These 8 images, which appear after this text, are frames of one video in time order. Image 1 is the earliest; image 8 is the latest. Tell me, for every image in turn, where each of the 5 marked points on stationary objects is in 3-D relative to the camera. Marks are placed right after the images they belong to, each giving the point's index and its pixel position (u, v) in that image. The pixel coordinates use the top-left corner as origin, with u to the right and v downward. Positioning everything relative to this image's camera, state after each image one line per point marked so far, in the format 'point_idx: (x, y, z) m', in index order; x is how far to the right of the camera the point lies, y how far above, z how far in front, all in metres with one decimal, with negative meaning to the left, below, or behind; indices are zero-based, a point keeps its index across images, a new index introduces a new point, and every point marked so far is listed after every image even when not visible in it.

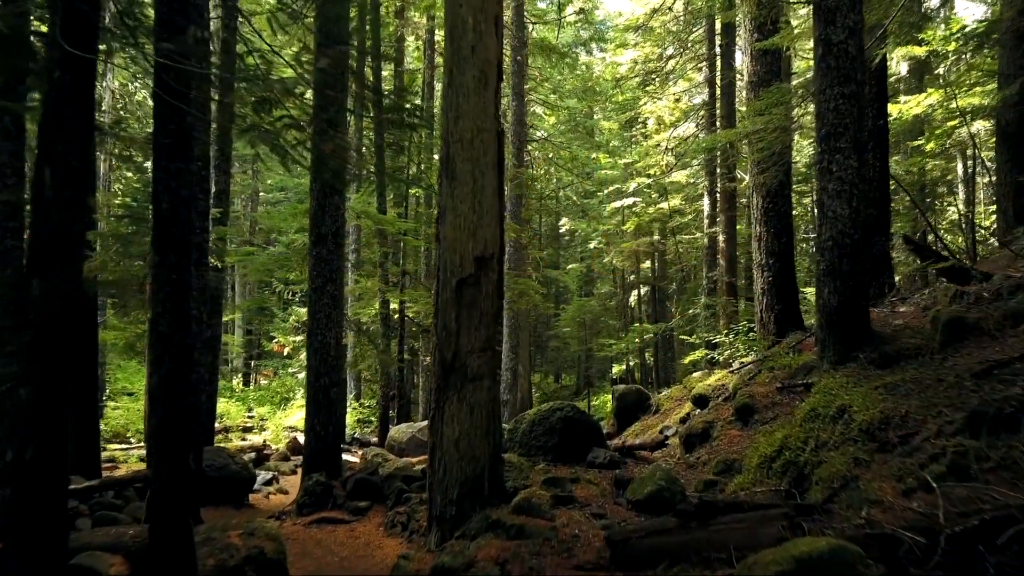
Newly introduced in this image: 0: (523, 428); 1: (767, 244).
0: (+0.1, -1.7, +7.2) m
1: (+4.1, +0.7, +9.7) m
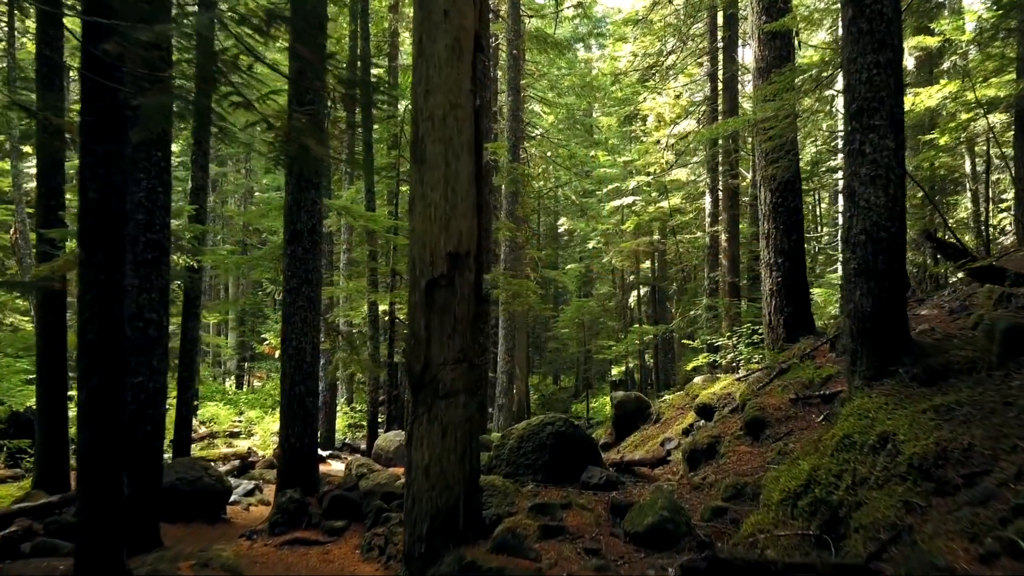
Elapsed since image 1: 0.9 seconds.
0: (-0.1, -1.7, +6.5) m
1: (+3.9, +0.7, +9.0) m
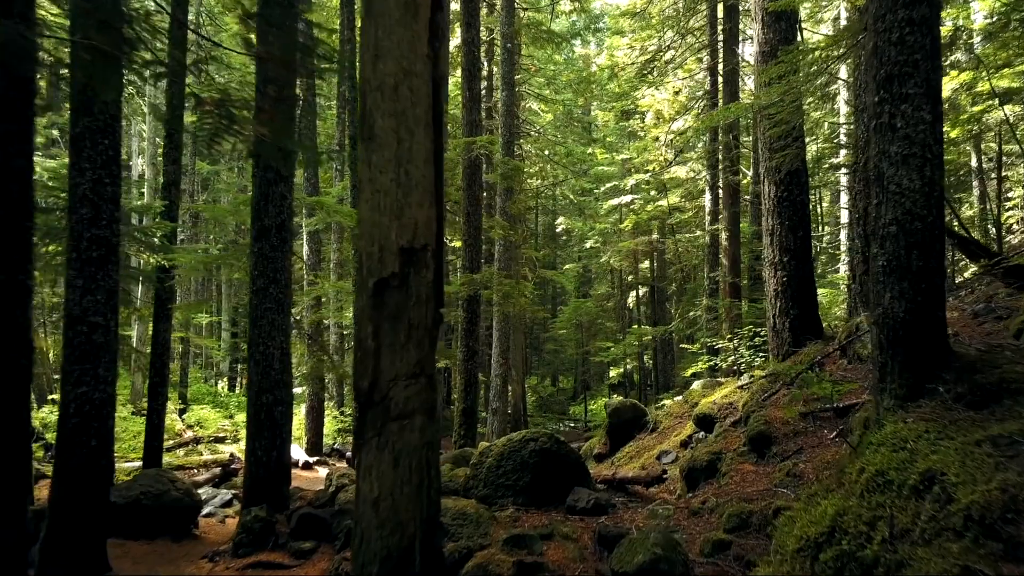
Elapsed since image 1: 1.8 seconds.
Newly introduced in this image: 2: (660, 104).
0: (-0.3, -1.7, +5.9) m
1: (+3.7, +0.7, +8.4) m
2: (+4.9, +5.9, +19.9) m
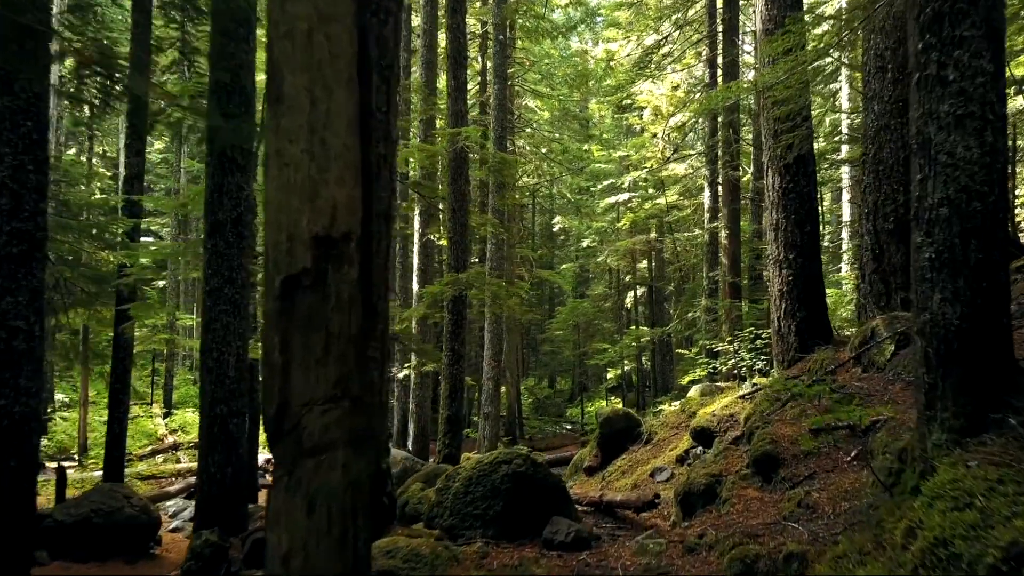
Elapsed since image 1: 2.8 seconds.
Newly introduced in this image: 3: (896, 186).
0: (-0.5, -1.7, +5.2) m
1: (+3.5, +0.7, +7.7) m
2: (+4.6, +5.9, +19.2) m
3: (+5.5, +1.5, +8.7) m
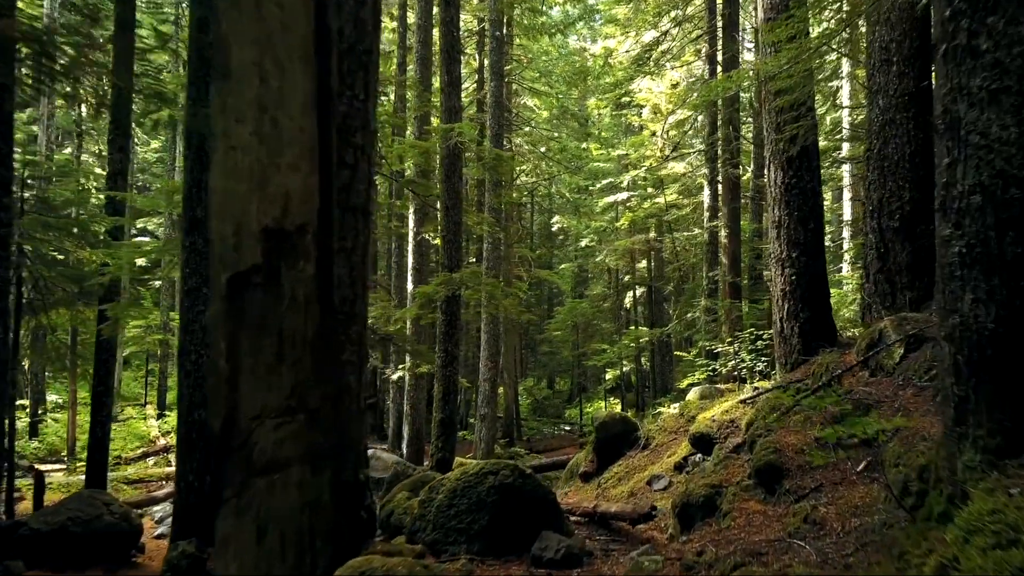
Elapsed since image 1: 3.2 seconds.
0: (-0.6, -1.7, +4.9) m
1: (+3.4, +0.7, +7.4) m
2: (+4.5, +5.9, +18.9) m
3: (+5.4, +1.5, +8.4) m
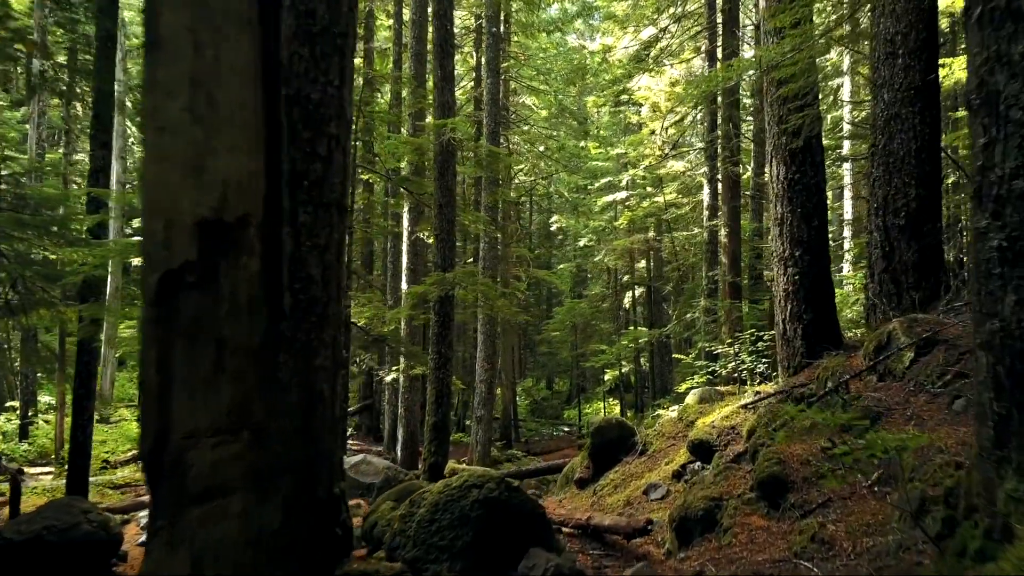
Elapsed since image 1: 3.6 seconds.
0: (-0.7, -1.7, +4.6) m
1: (+3.3, +0.7, +7.1) m
2: (+4.4, +5.9, +18.6) m
3: (+5.3, +1.5, +8.1) m
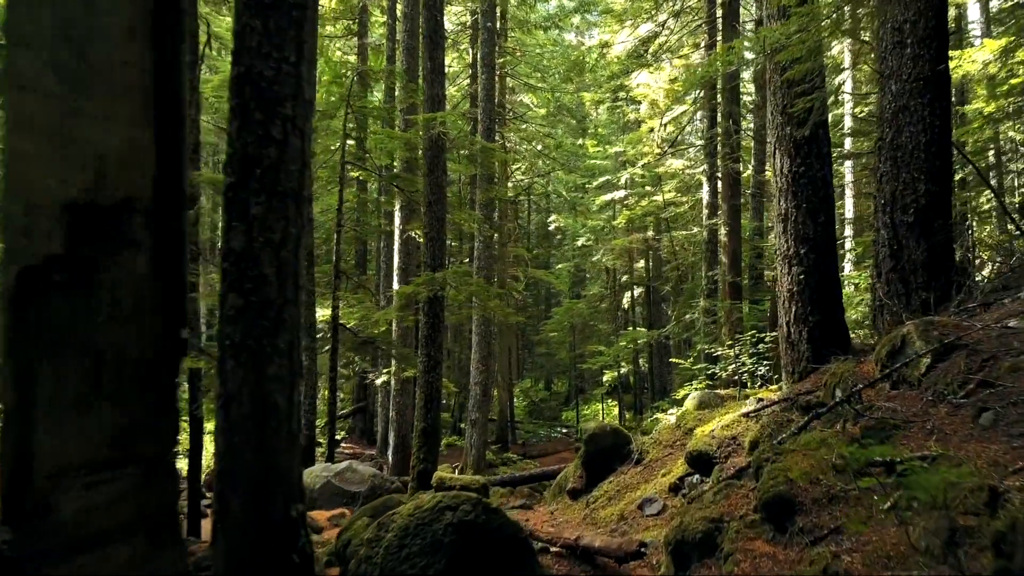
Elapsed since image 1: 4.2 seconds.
0: (-0.8, -1.7, +4.1) m
1: (+3.1, +0.7, +6.7) m
2: (+4.3, +5.9, +18.2) m
3: (+5.2, +1.5, +7.7) m
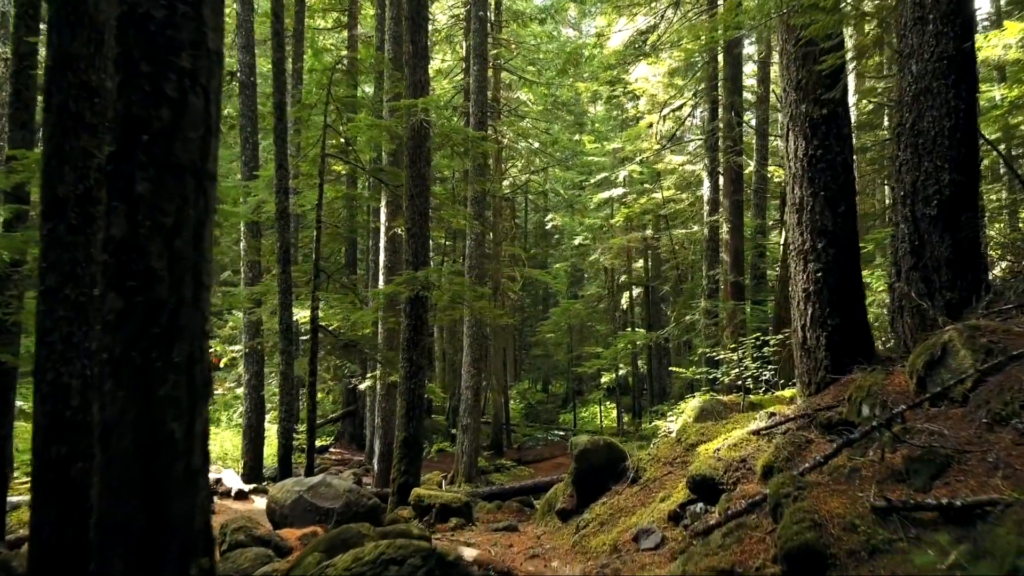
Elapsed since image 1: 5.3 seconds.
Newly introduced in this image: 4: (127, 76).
0: (-1.1, -1.7, +3.3) m
1: (+2.9, +0.7, +5.9) m
2: (+4.0, +5.9, +17.4) m
3: (+4.9, +1.5, +6.9) m
4: (-1.8, +1.0, +2.9) m
